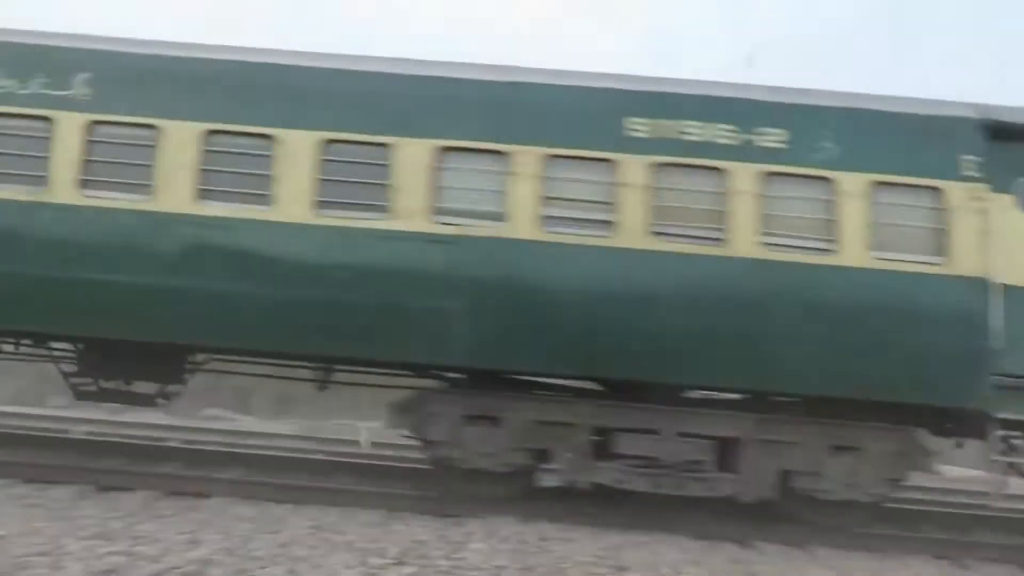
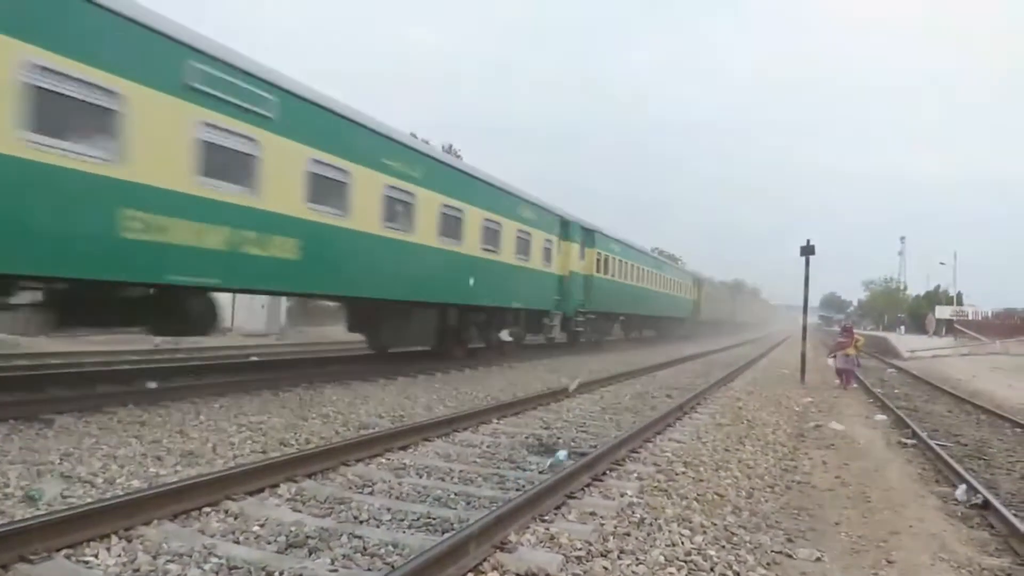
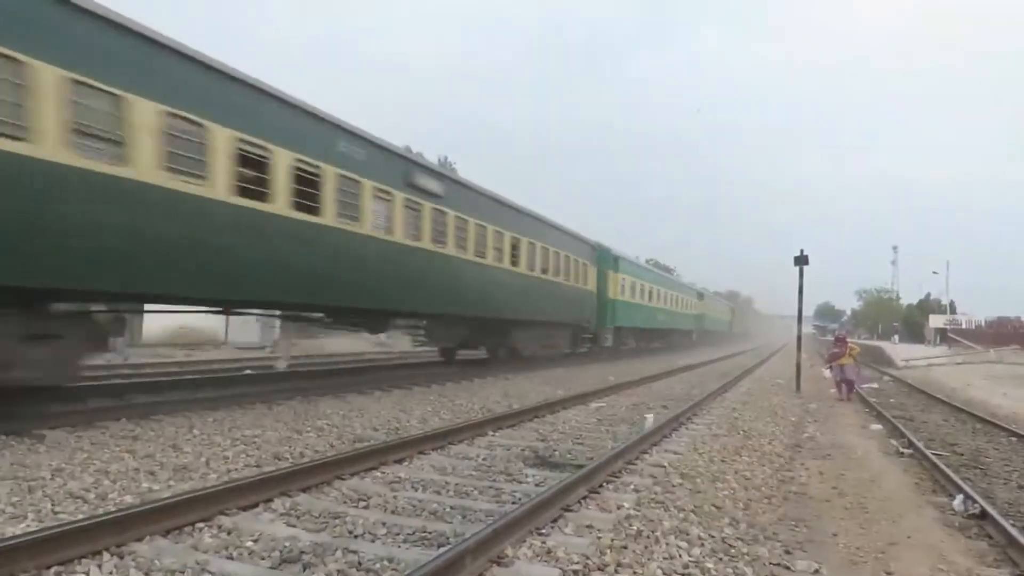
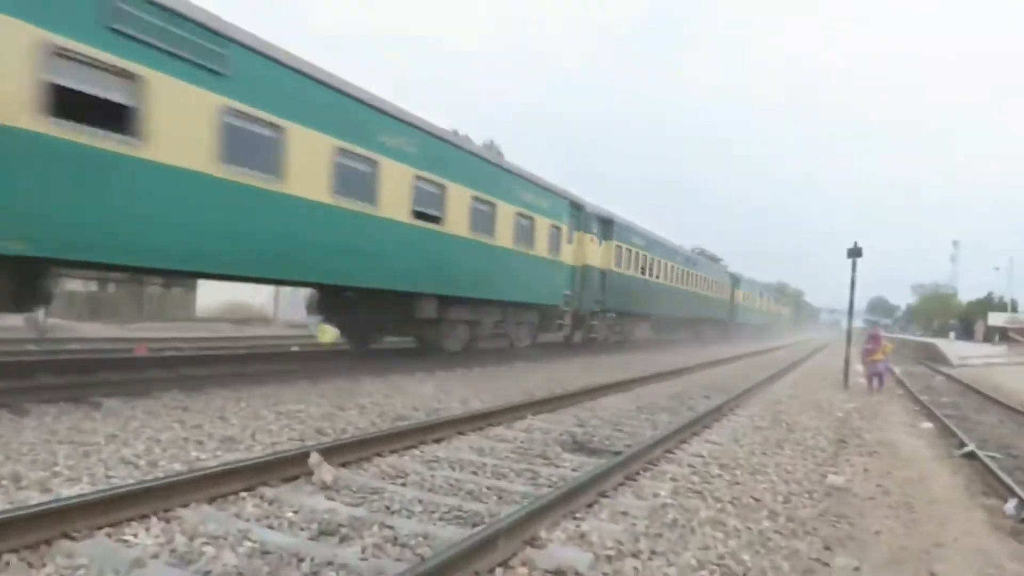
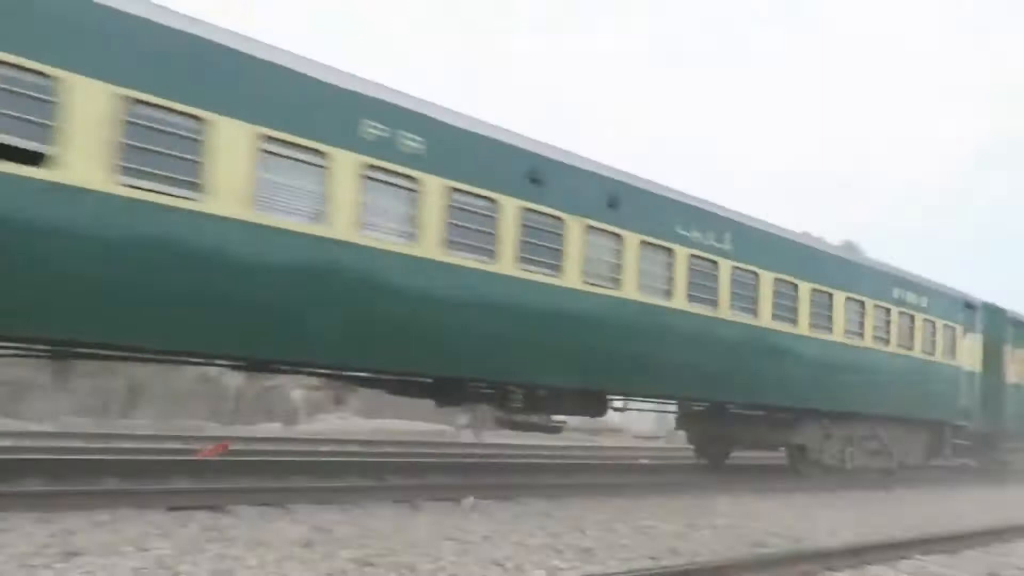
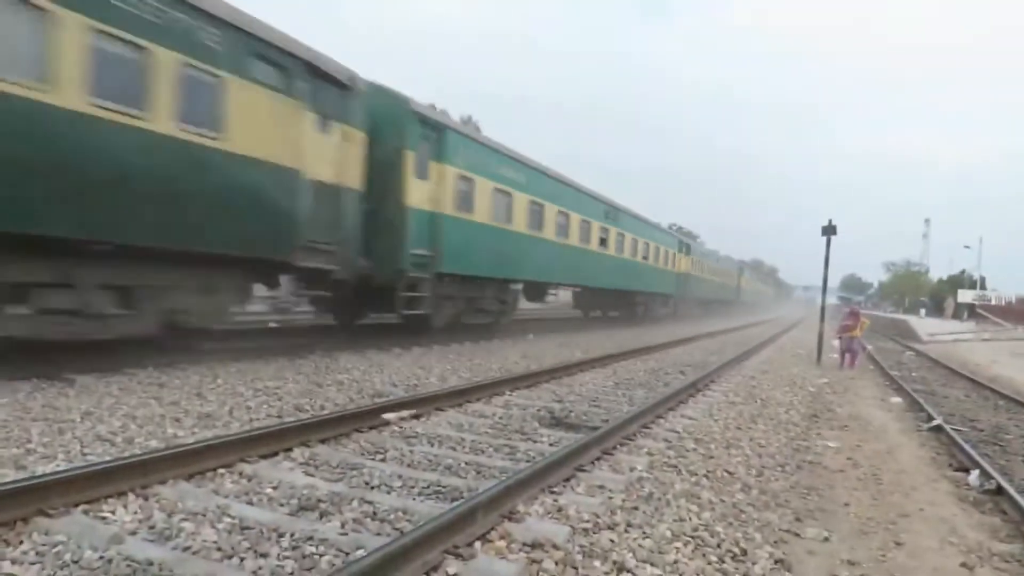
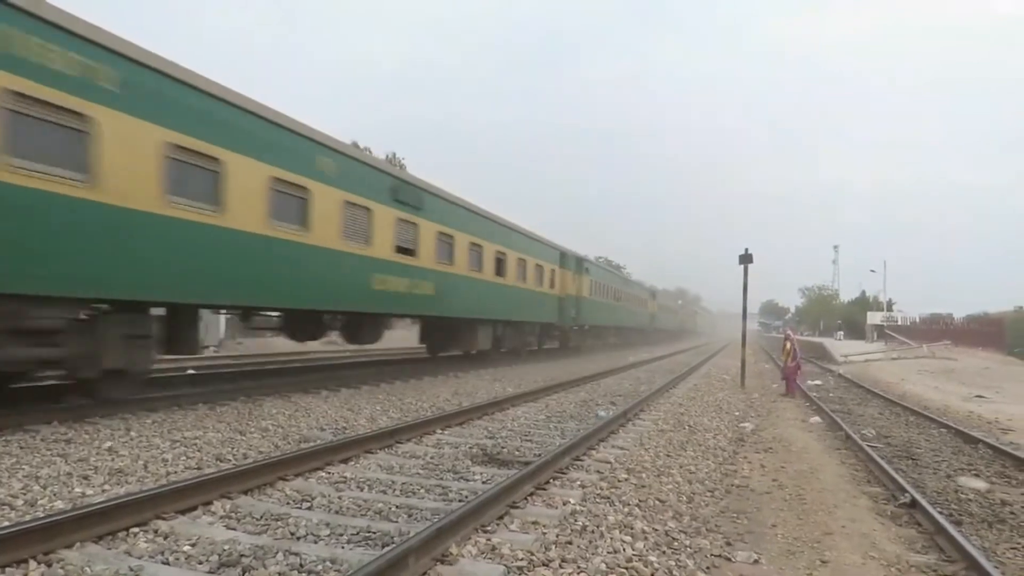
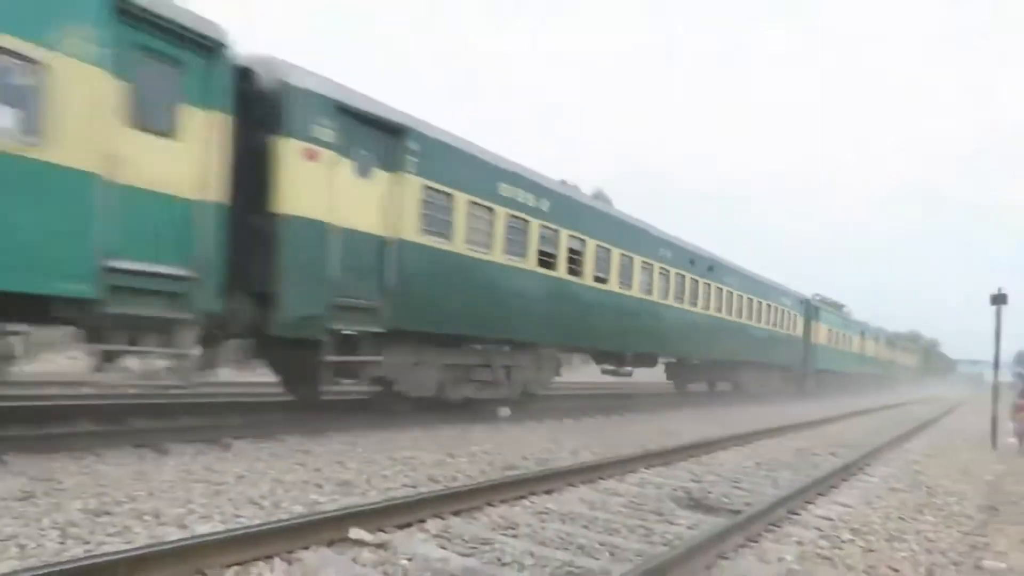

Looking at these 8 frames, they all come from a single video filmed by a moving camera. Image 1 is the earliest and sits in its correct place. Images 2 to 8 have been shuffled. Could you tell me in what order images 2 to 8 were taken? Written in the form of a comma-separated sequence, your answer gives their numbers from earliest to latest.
5, 8, 4, 6, 2, 3, 7
